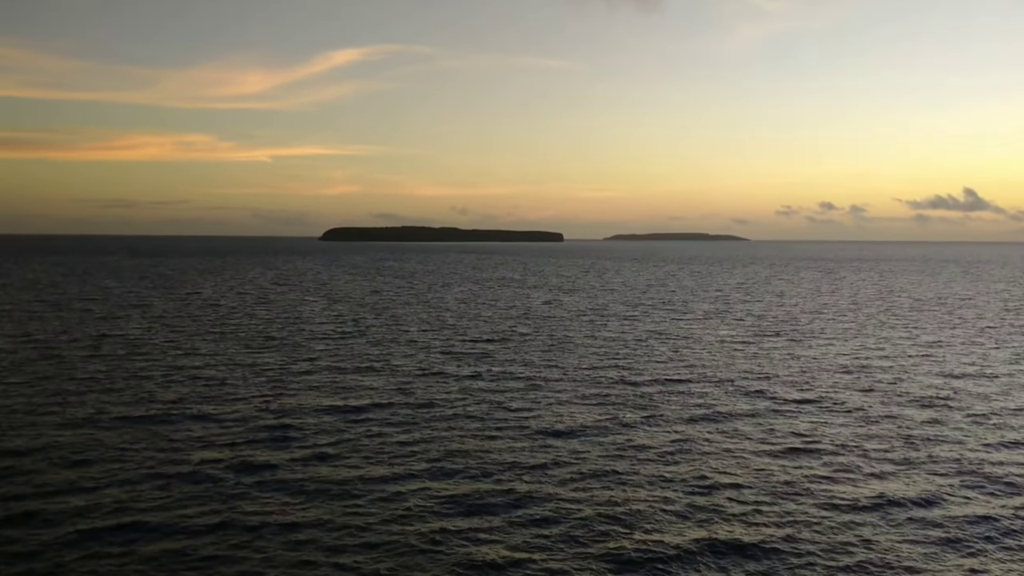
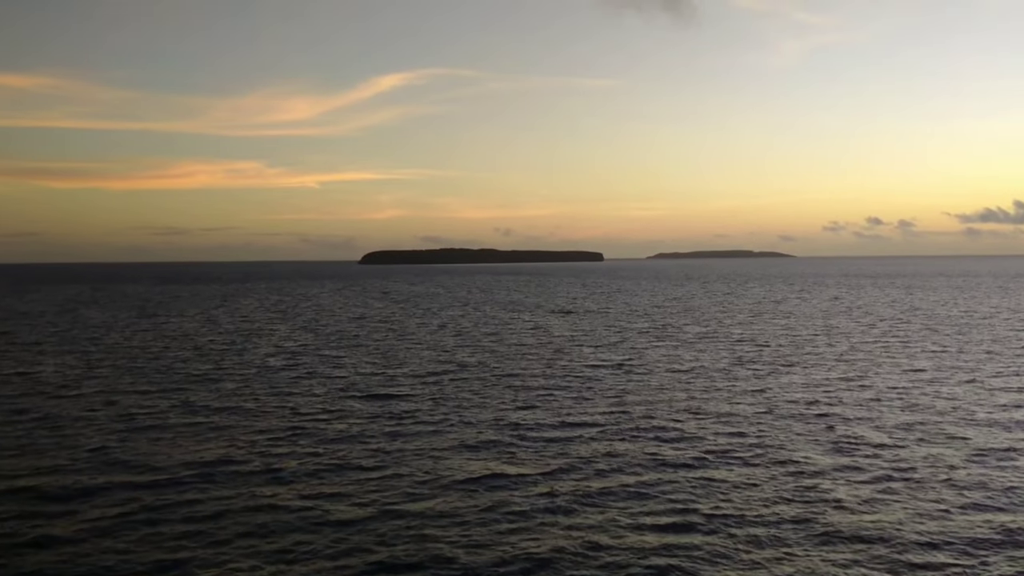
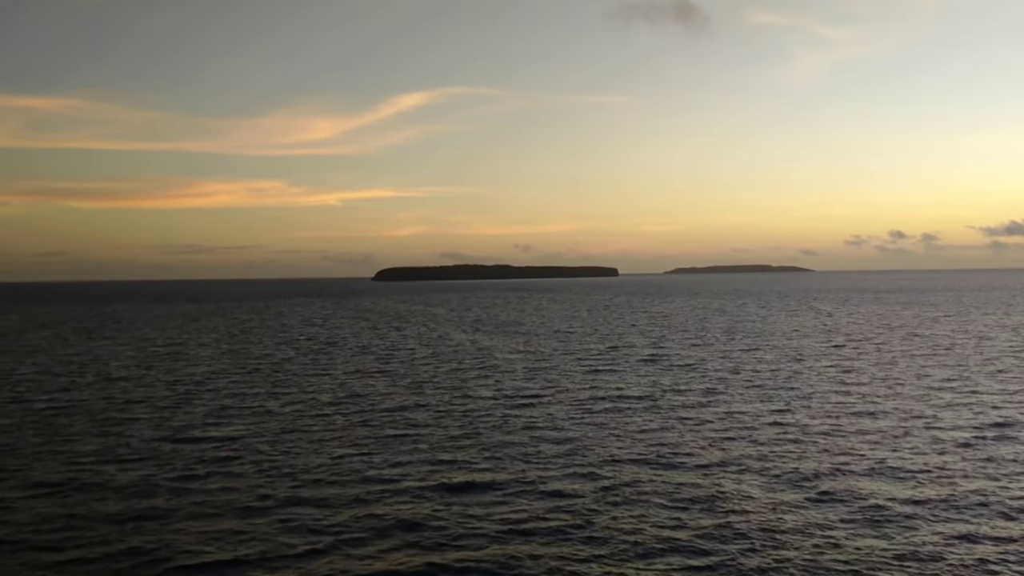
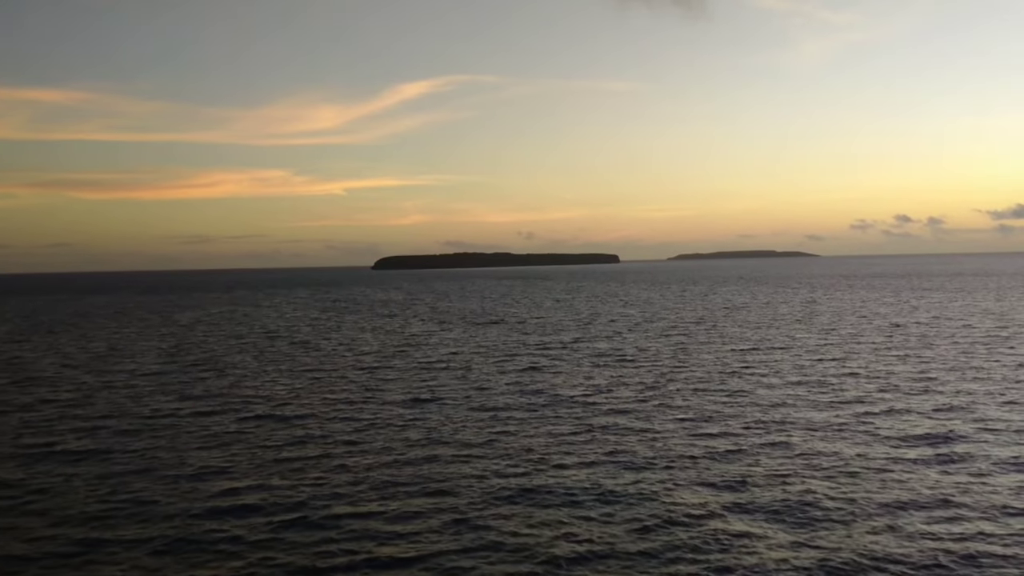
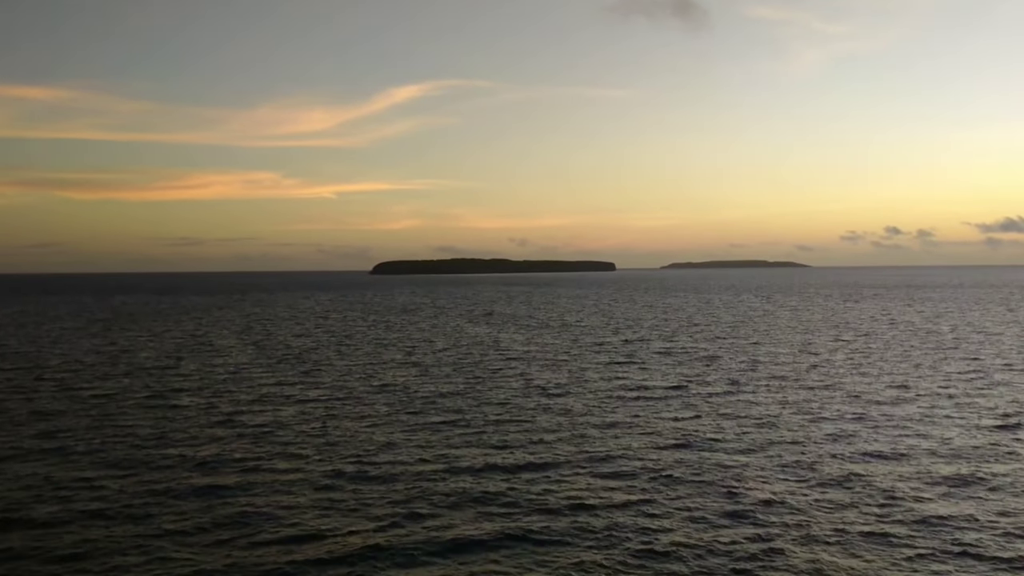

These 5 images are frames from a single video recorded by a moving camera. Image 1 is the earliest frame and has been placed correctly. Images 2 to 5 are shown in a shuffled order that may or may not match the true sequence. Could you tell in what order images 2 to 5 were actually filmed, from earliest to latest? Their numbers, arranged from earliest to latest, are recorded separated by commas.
2, 5, 3, 4
